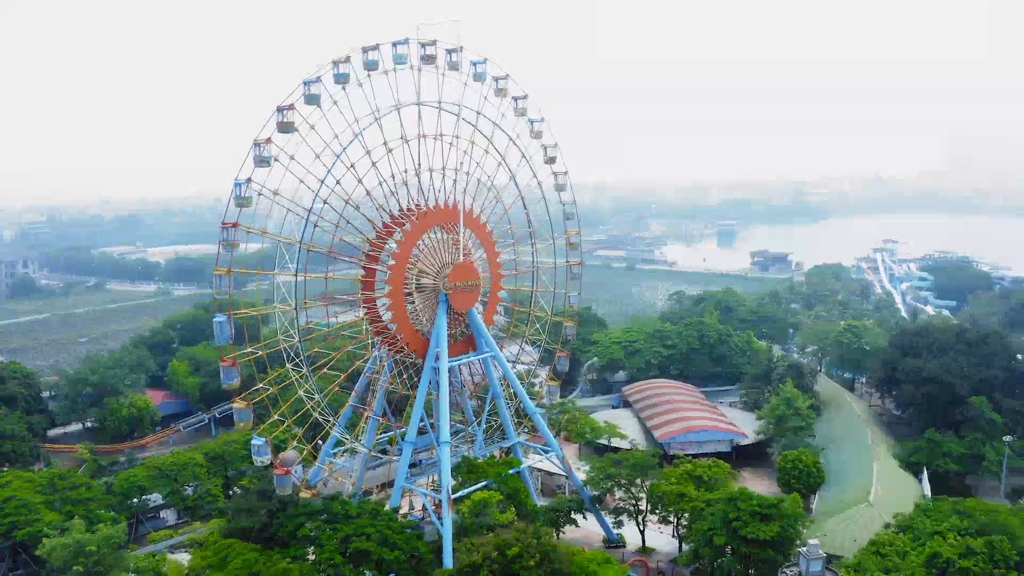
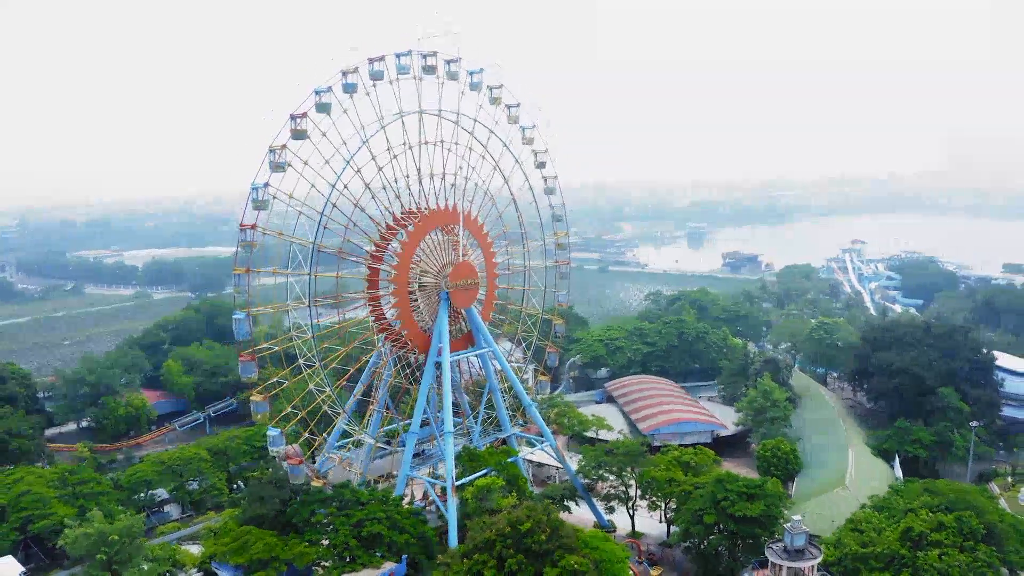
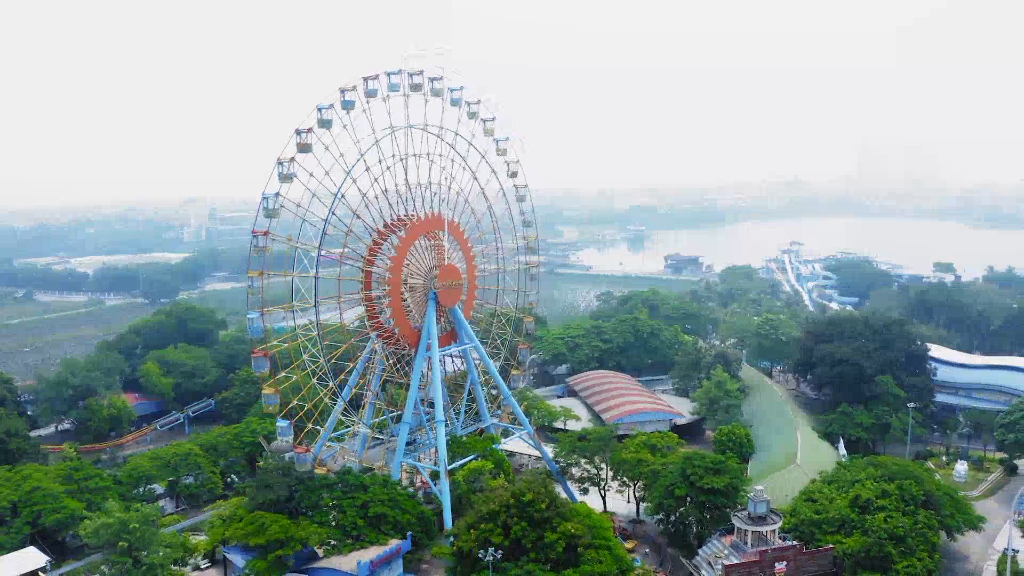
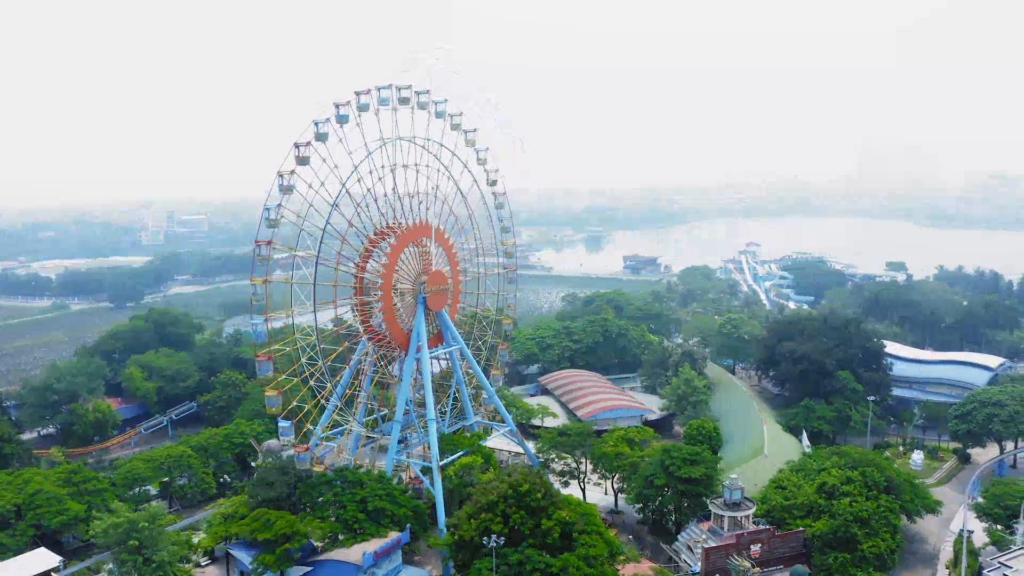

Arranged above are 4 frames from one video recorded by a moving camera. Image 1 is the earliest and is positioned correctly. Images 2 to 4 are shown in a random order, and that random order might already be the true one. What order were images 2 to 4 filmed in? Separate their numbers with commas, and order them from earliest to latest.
2, 3, 4
